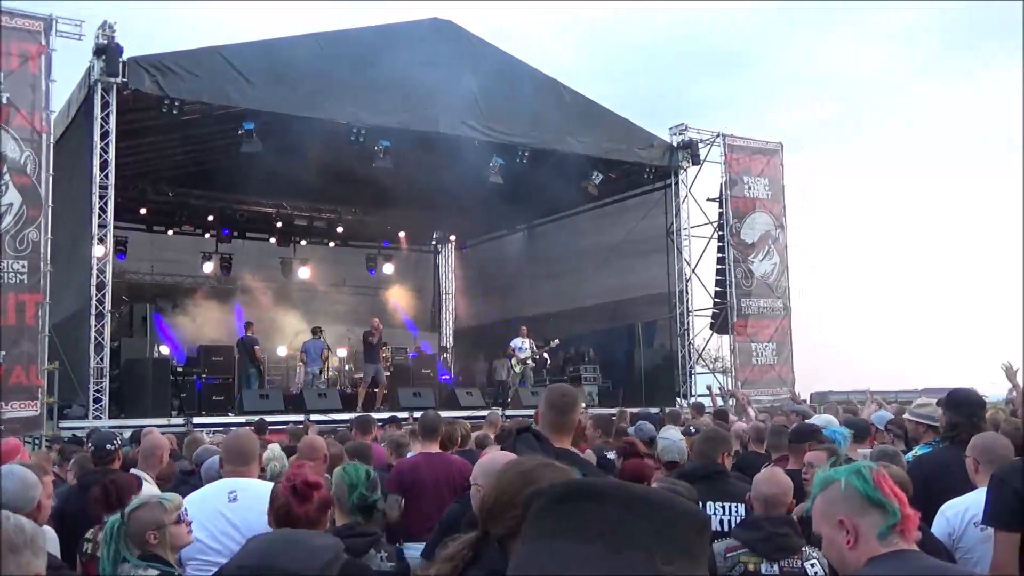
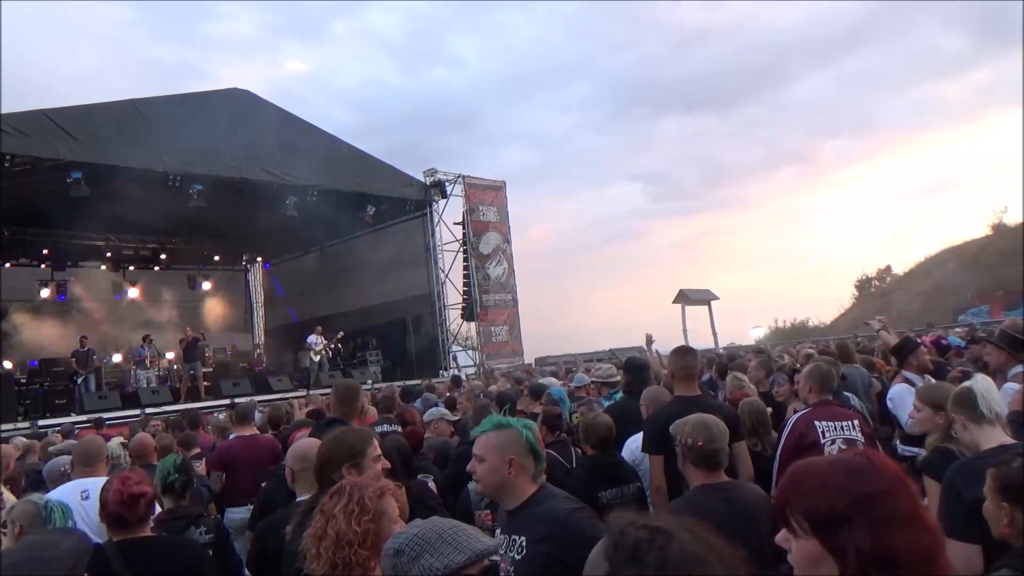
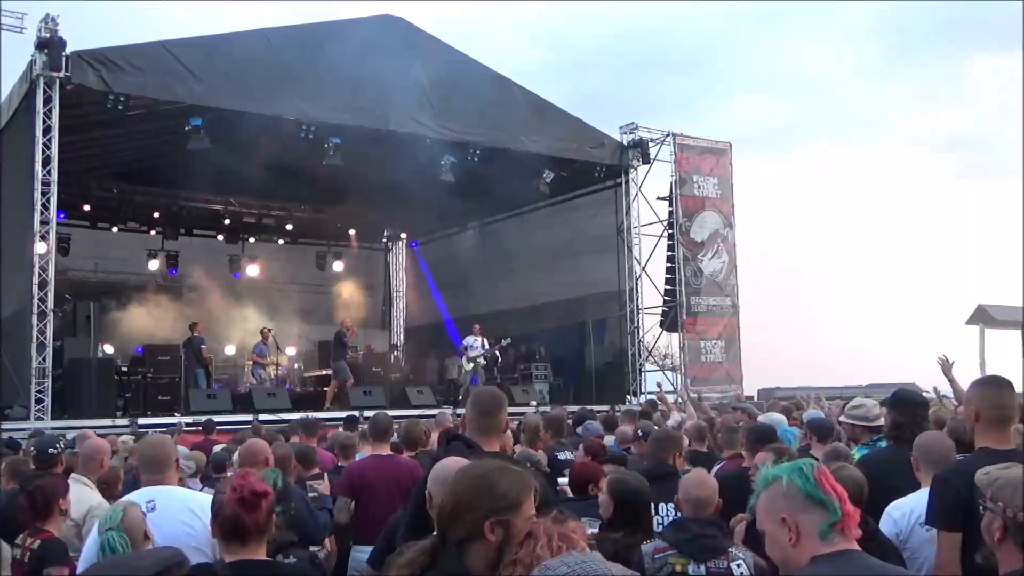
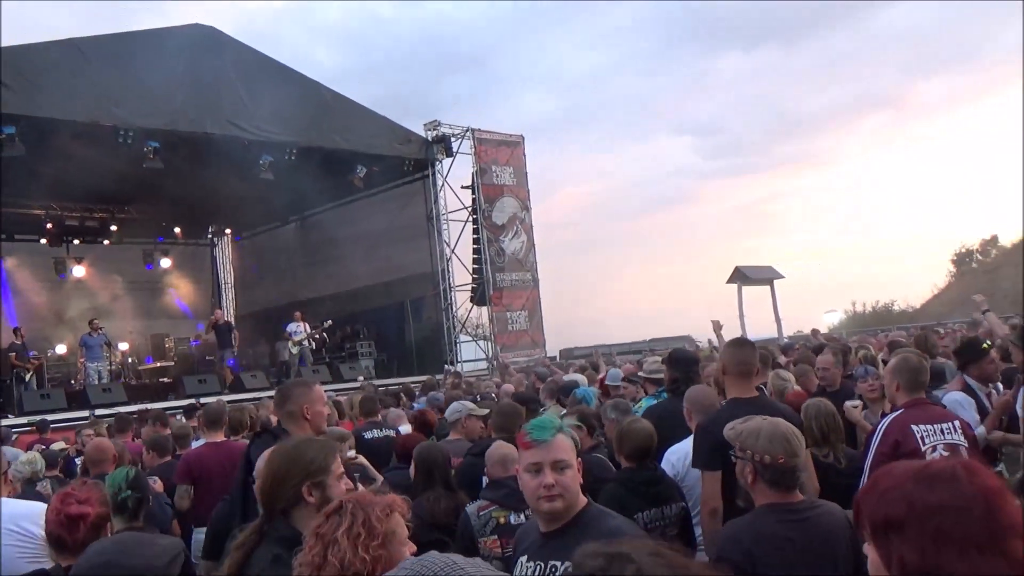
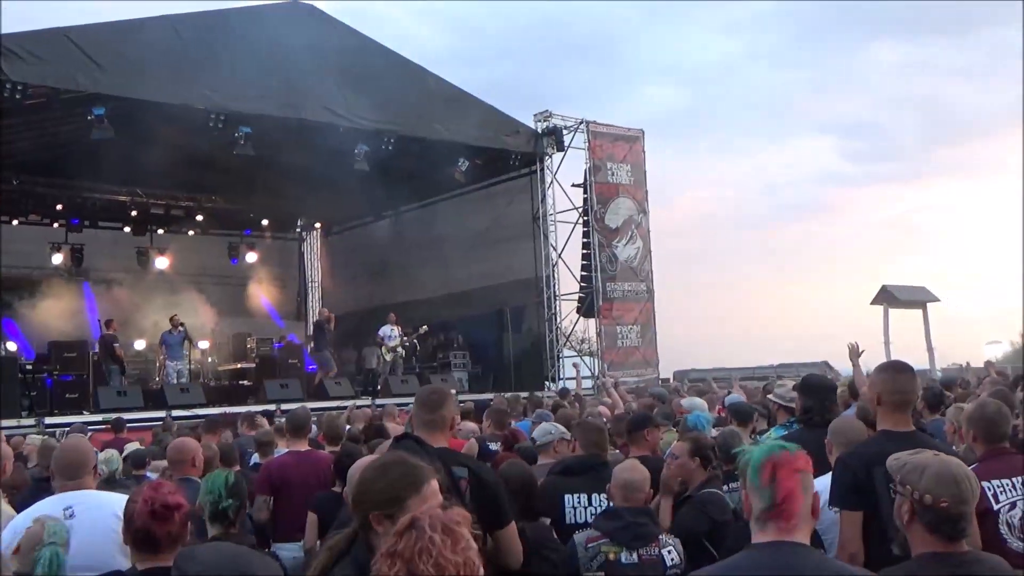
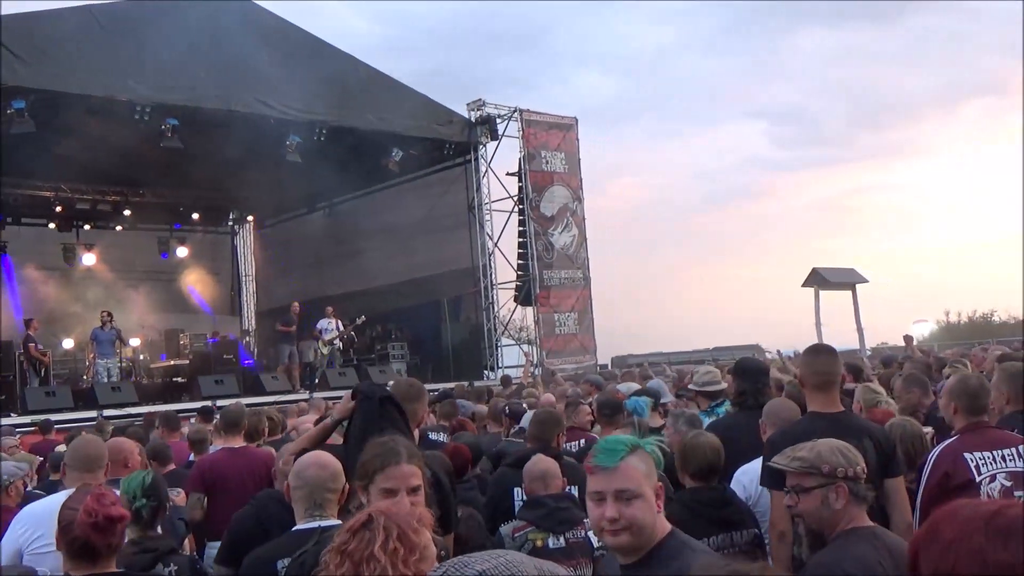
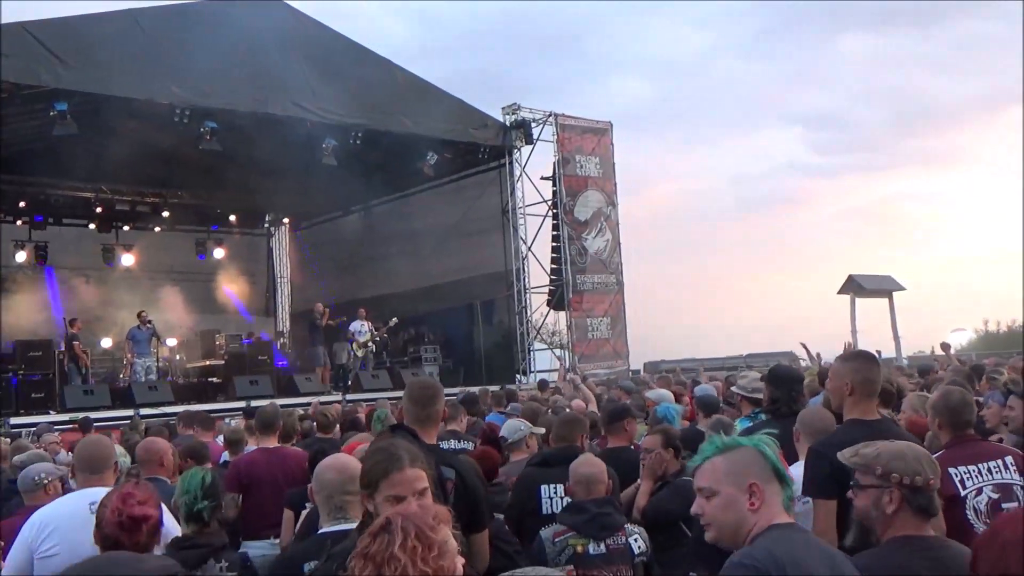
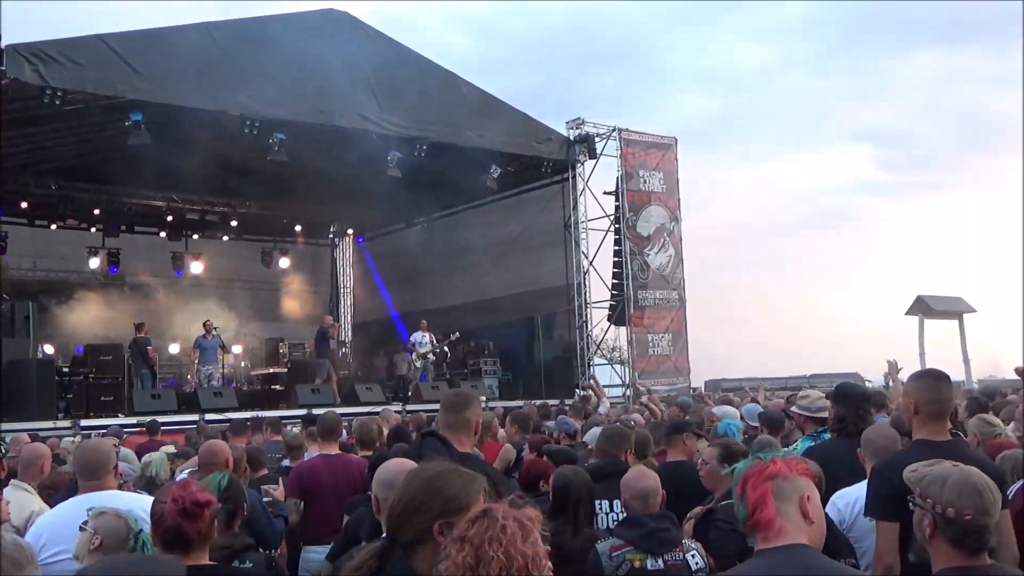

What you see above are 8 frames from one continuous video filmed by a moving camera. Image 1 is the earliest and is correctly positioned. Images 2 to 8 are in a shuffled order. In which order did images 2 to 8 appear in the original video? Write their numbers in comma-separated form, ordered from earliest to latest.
3, 8, 5, 7, 6, 4, 2
